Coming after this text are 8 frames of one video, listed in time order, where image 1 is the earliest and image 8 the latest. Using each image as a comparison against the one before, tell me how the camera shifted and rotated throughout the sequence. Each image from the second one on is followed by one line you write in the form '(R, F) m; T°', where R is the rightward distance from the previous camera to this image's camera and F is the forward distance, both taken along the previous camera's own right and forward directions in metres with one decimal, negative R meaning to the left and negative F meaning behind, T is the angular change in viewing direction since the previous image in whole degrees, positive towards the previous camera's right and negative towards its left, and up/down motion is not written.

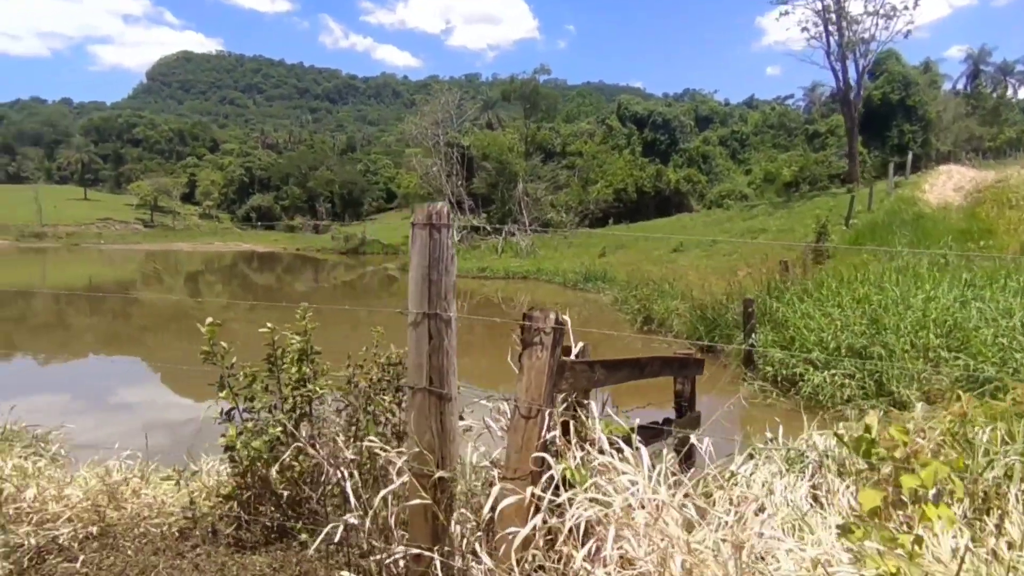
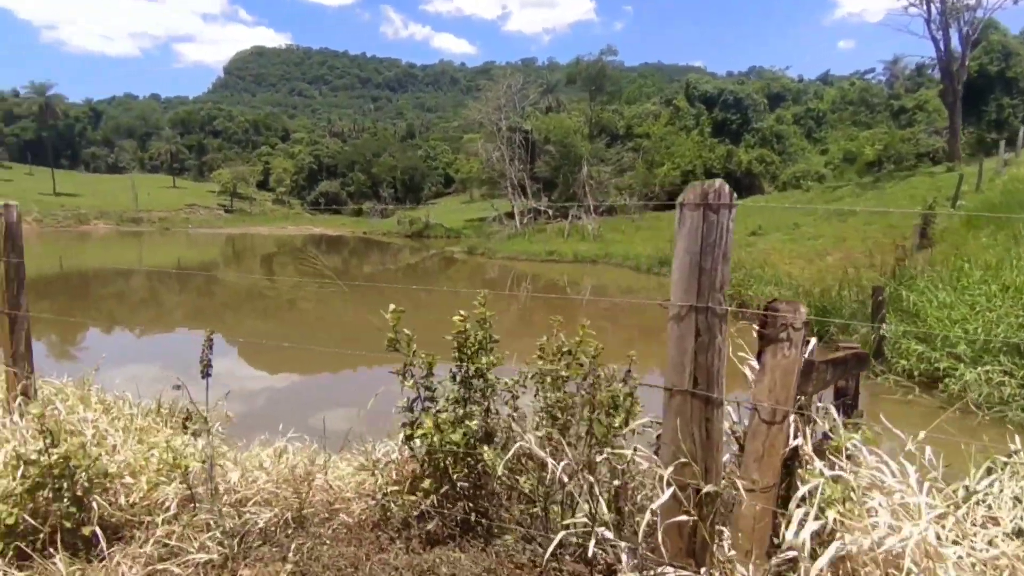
(-1.1, +0.2) m; -5°
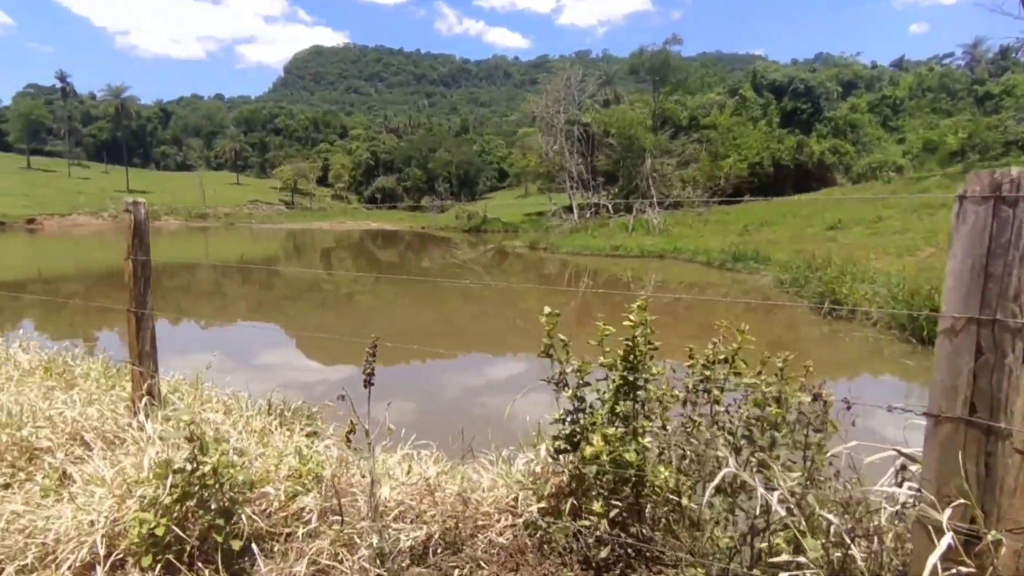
(-0.8, +0.3) m; -4°
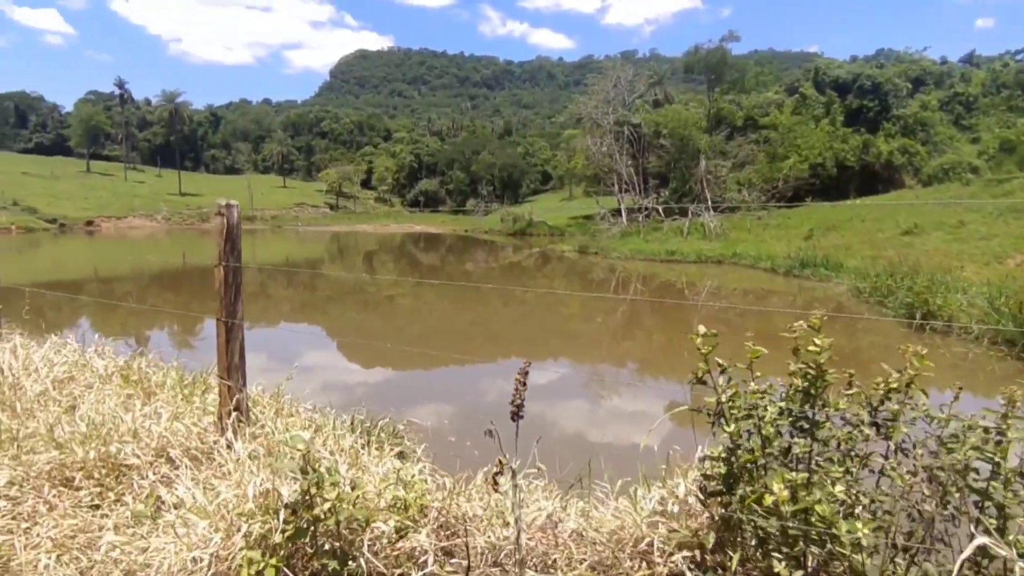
(-0.6, +0.4) m; -4°
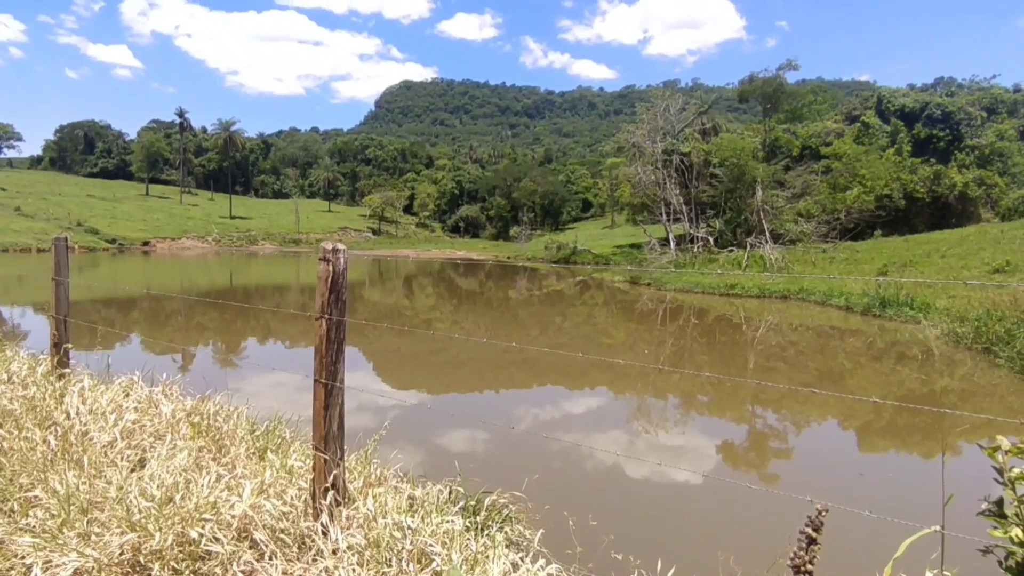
(-0.7, +0.6) m; -3°
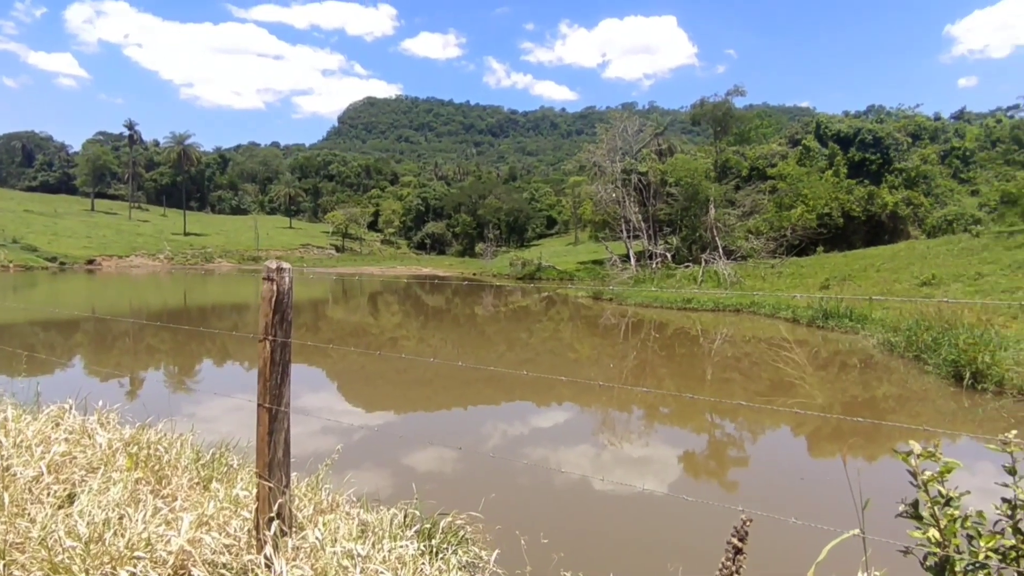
(+0.1, 0.0) m; +4°
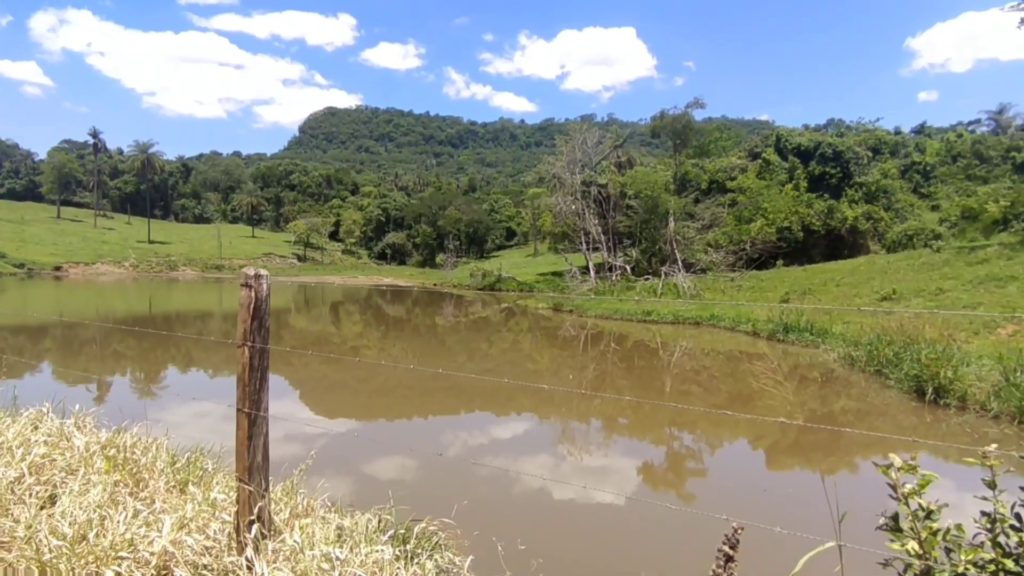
(0.0, -0.1) m; +2°
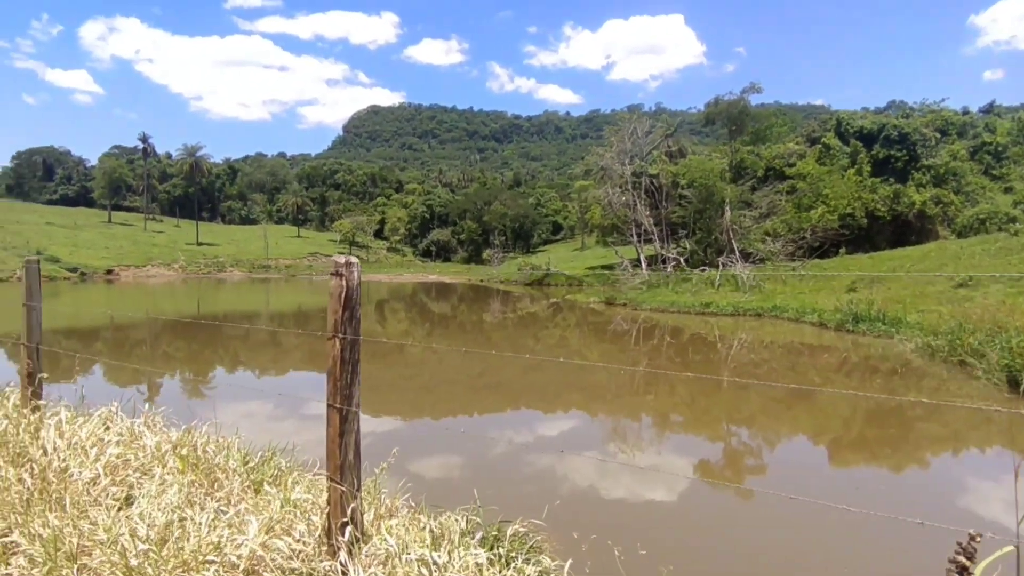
(-0.4, +0.2) m; -3°
